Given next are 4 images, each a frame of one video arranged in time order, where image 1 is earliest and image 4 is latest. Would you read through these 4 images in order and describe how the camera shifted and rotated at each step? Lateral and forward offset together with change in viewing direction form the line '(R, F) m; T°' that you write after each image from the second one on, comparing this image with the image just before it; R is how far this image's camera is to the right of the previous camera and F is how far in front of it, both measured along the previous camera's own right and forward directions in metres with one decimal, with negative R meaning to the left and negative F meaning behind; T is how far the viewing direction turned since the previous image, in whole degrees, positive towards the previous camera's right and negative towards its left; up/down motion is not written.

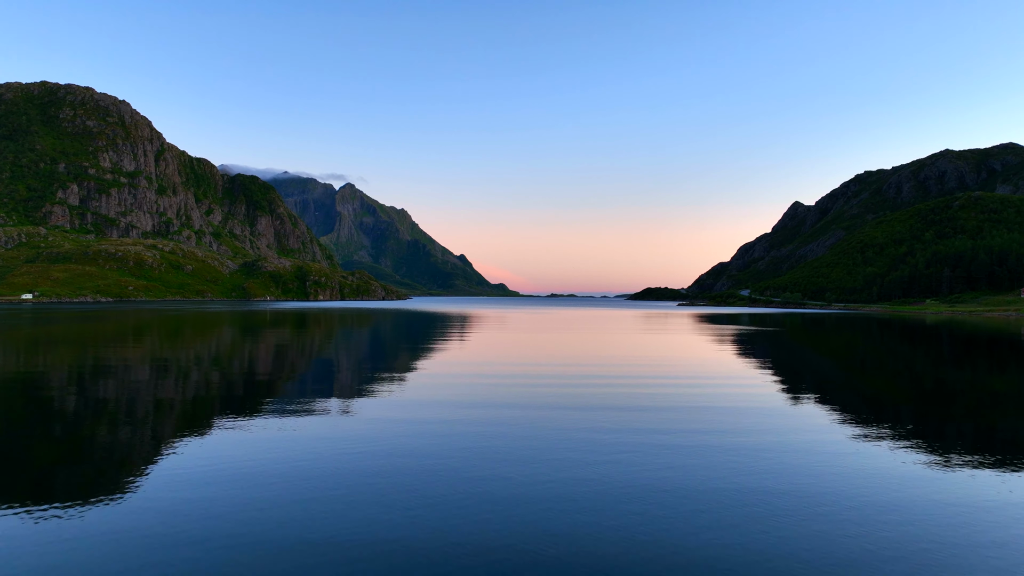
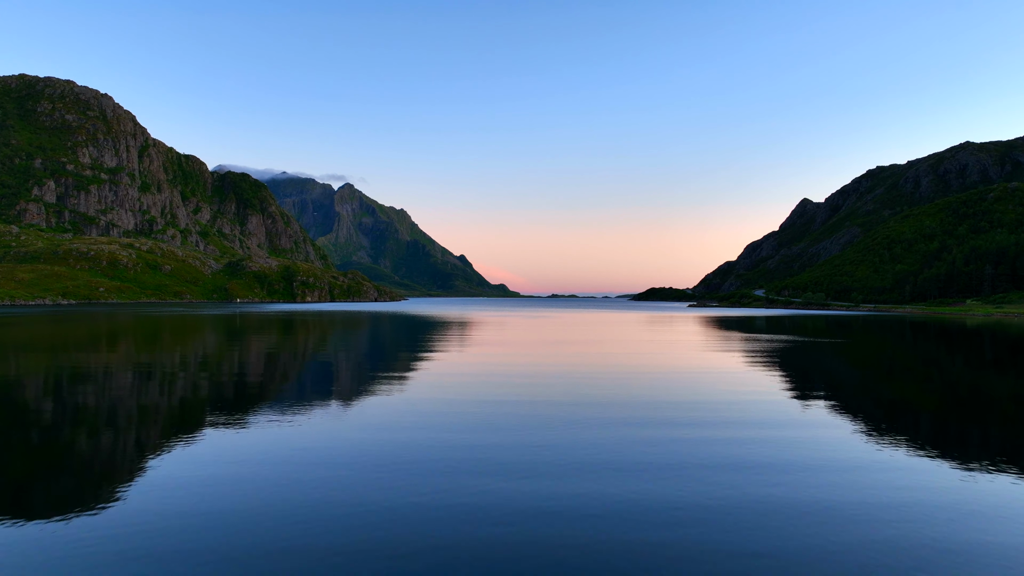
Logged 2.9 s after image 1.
(+0.4, +4.8) m; 0°
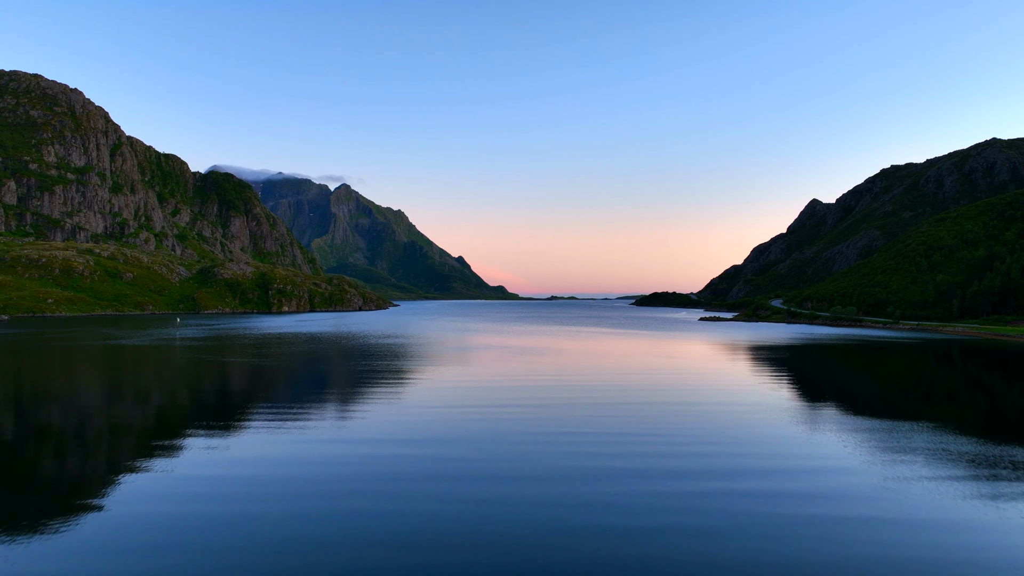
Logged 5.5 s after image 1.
(+0.8, +6.4) m; 0°
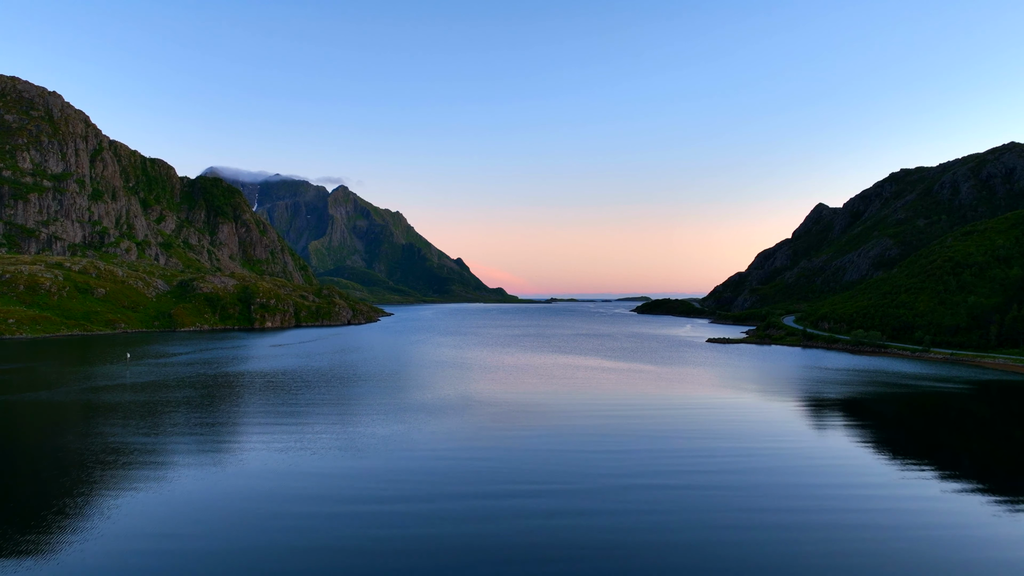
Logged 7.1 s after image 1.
(+0.6, +4.1) m; 0°
